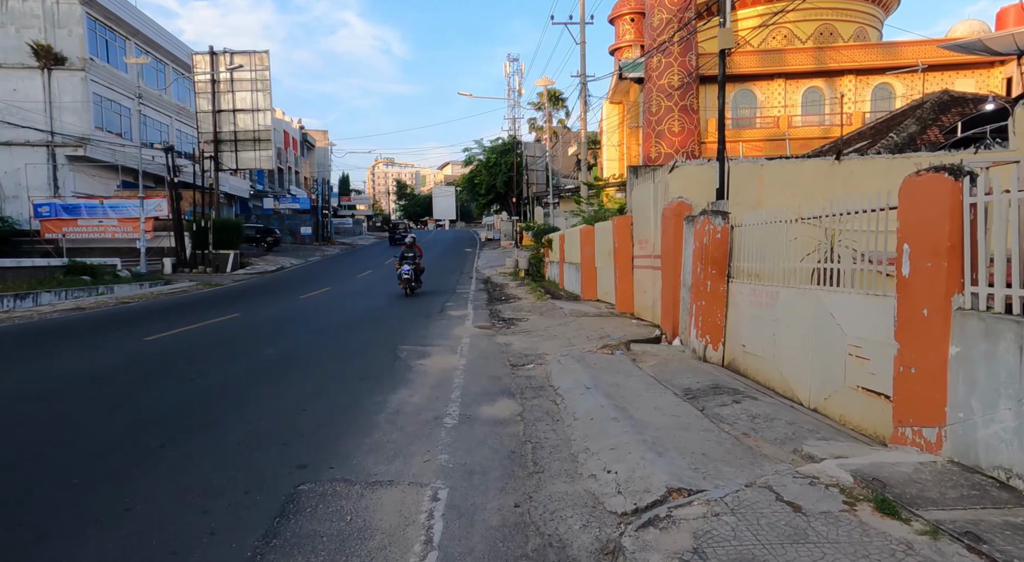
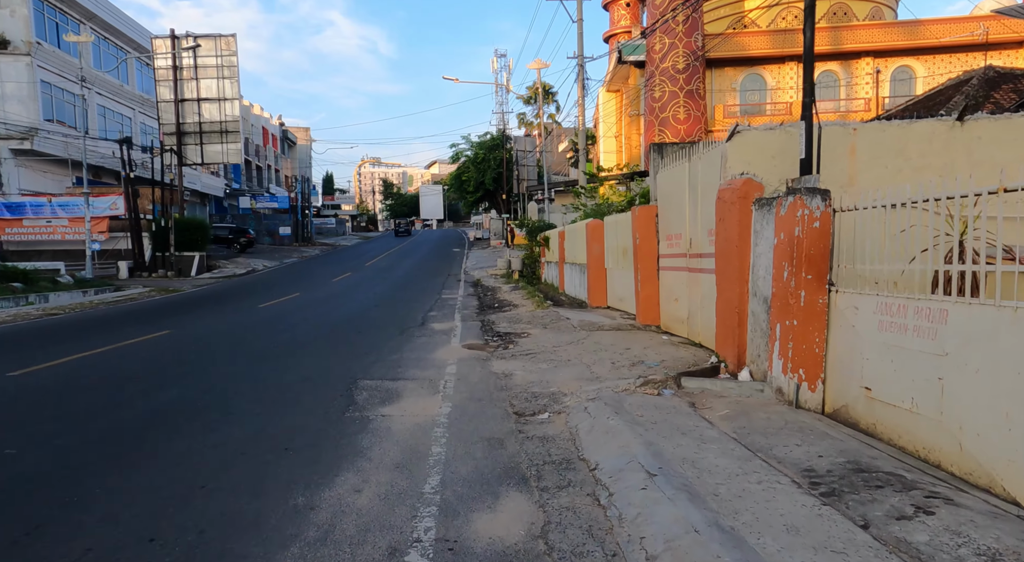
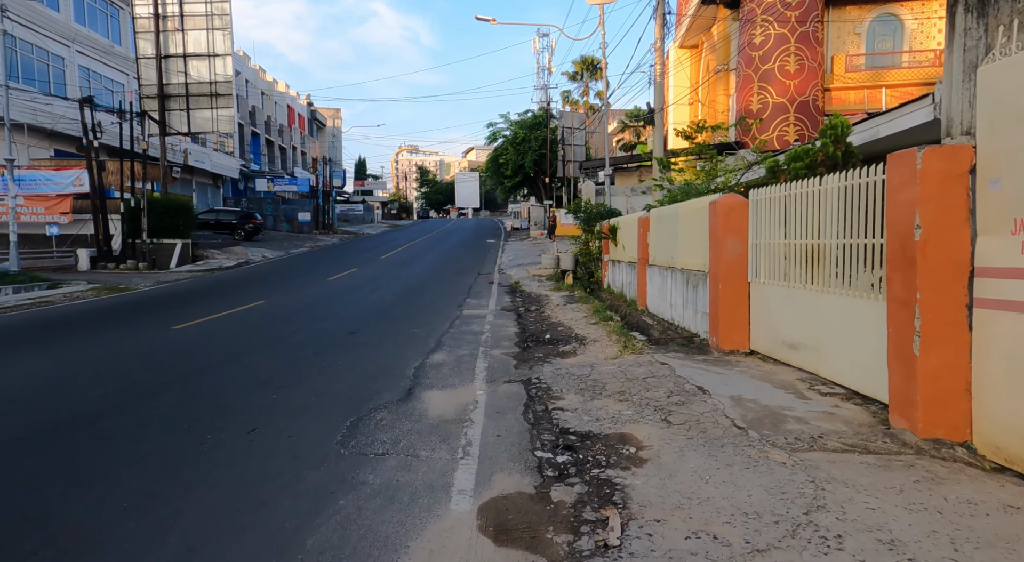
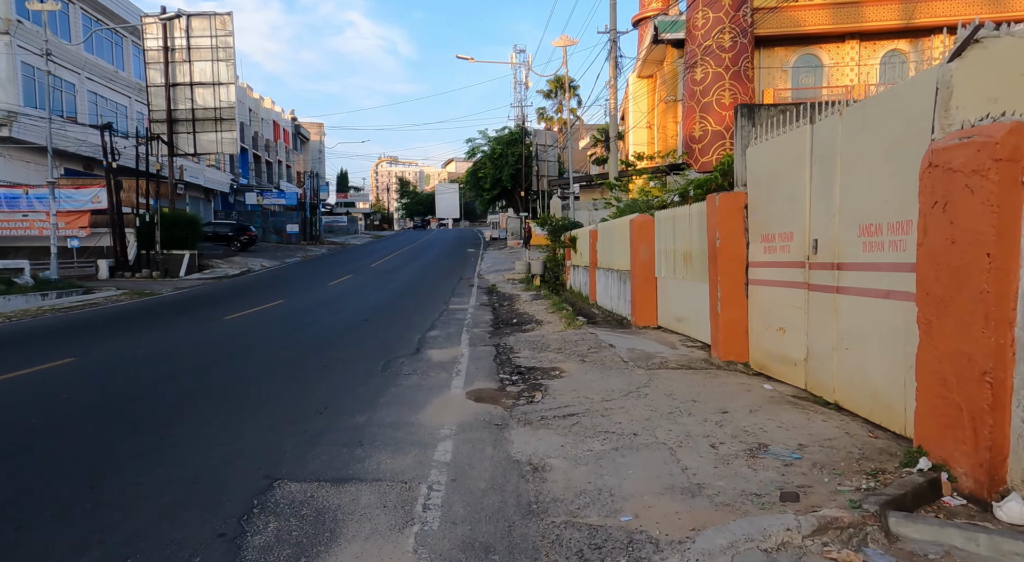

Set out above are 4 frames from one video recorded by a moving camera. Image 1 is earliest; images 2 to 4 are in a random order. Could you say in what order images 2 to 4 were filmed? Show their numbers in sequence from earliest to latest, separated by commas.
2, 4, 3
